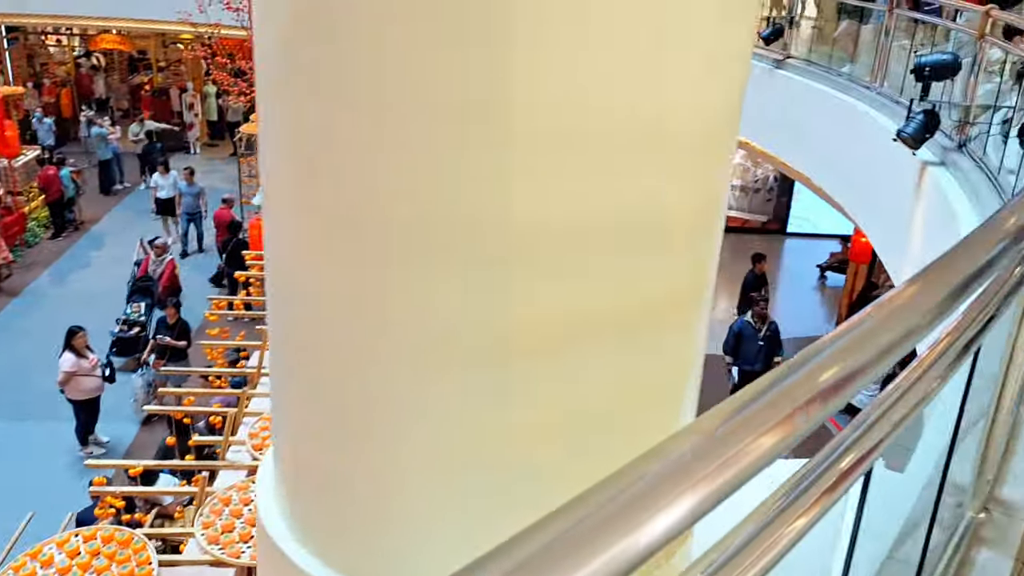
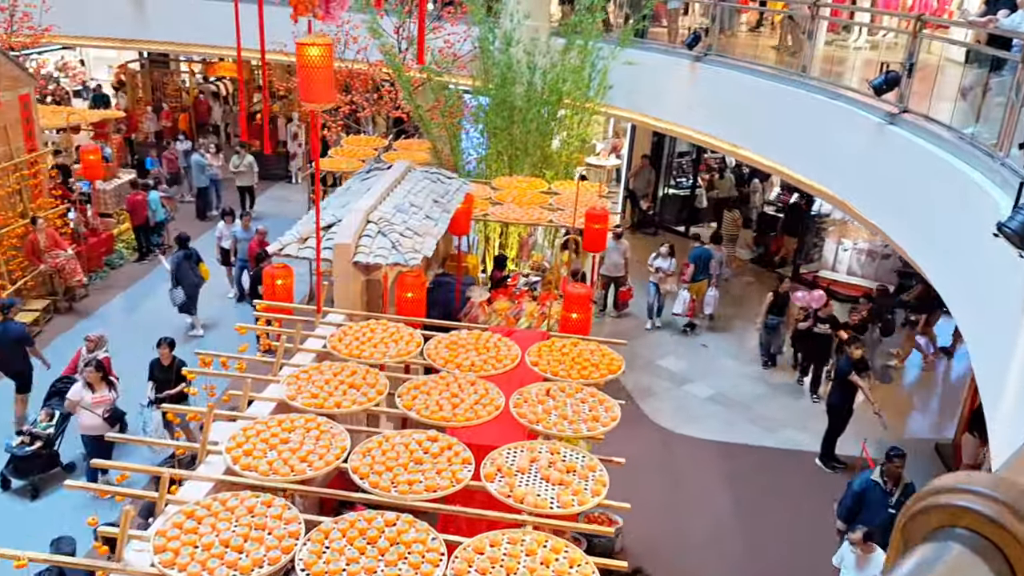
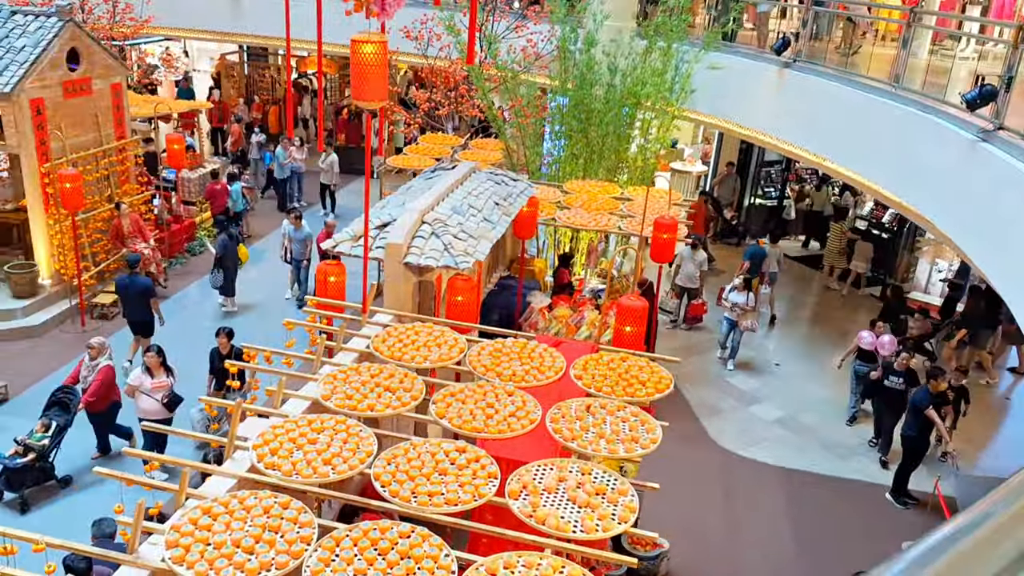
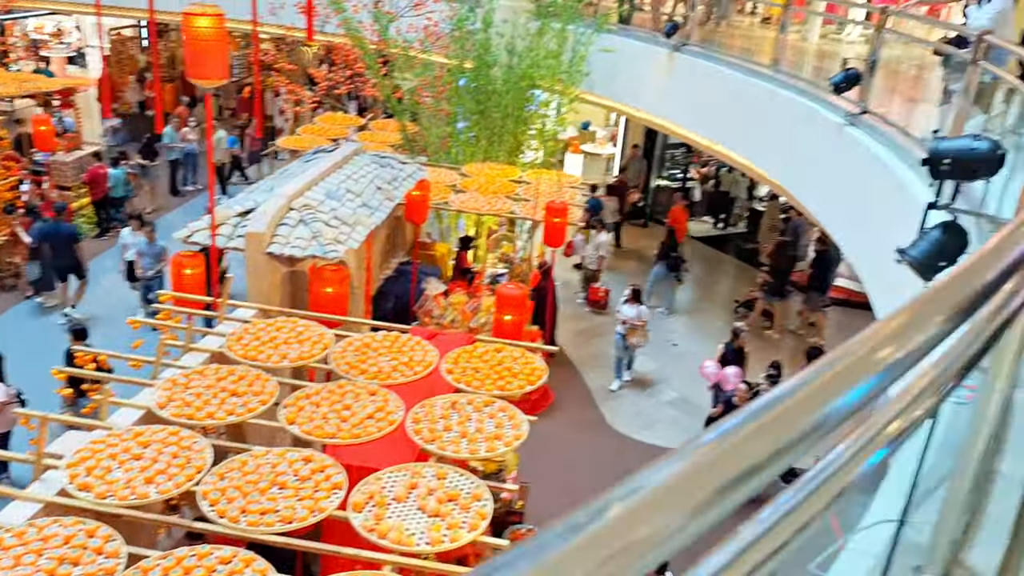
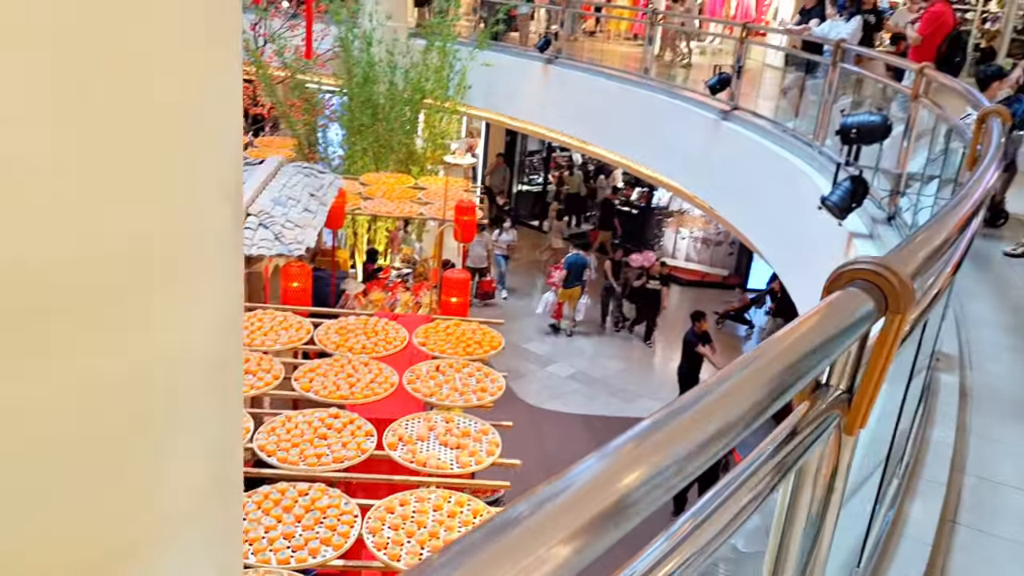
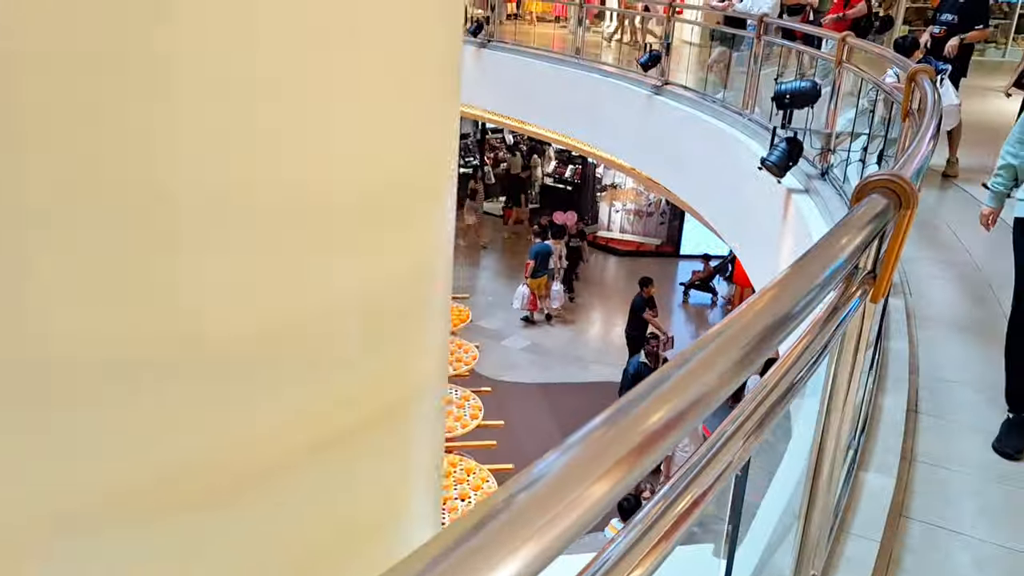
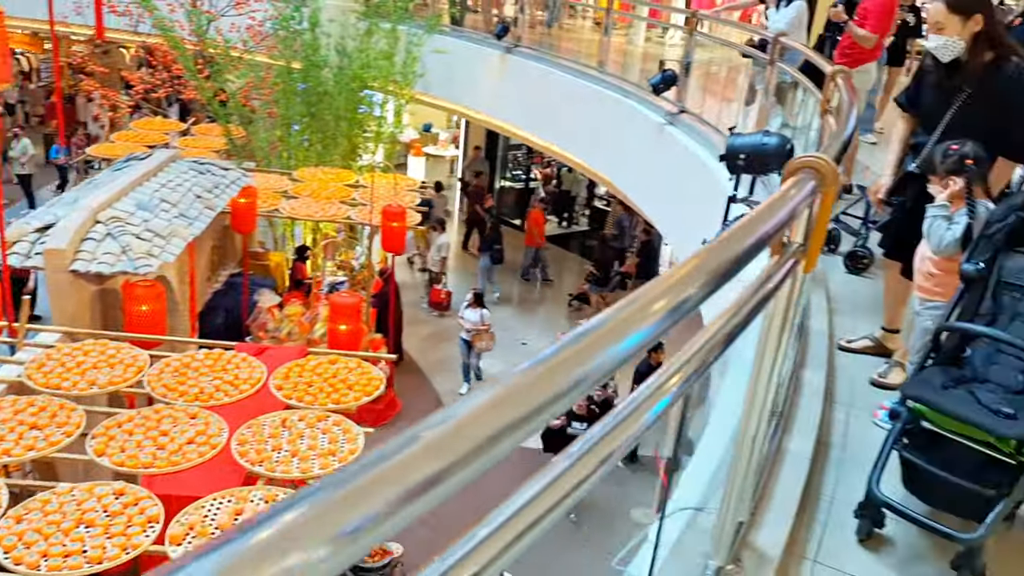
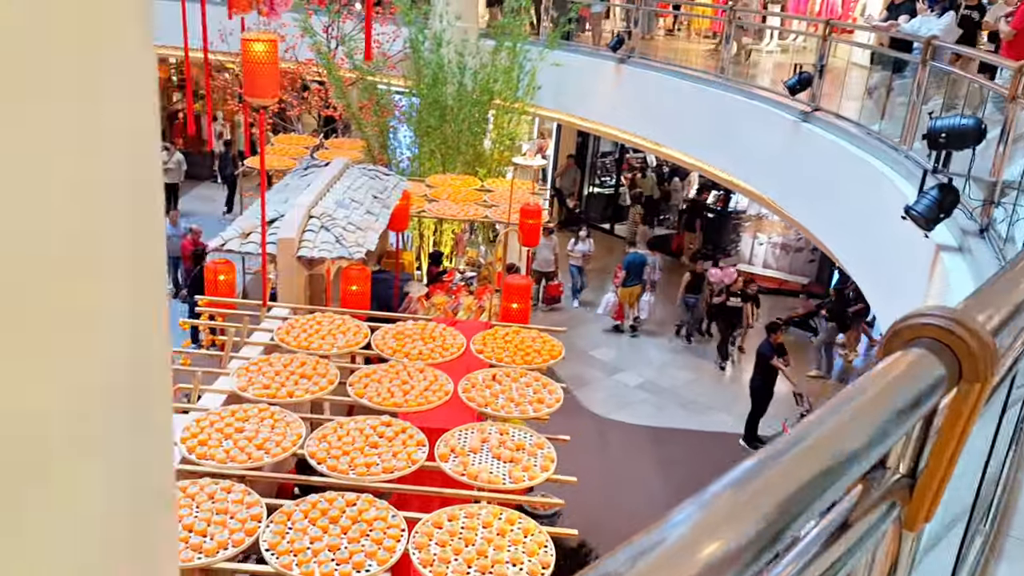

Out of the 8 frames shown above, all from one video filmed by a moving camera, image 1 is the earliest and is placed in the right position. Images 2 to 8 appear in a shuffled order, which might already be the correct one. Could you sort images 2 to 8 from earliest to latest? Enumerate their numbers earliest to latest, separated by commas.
6, 5, 8, 2, 3, 4, 7
